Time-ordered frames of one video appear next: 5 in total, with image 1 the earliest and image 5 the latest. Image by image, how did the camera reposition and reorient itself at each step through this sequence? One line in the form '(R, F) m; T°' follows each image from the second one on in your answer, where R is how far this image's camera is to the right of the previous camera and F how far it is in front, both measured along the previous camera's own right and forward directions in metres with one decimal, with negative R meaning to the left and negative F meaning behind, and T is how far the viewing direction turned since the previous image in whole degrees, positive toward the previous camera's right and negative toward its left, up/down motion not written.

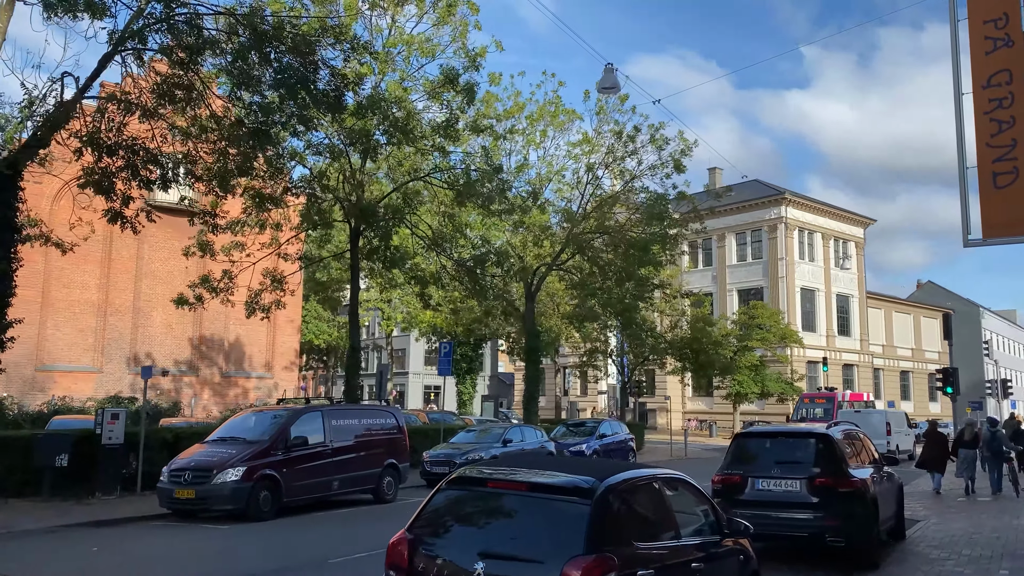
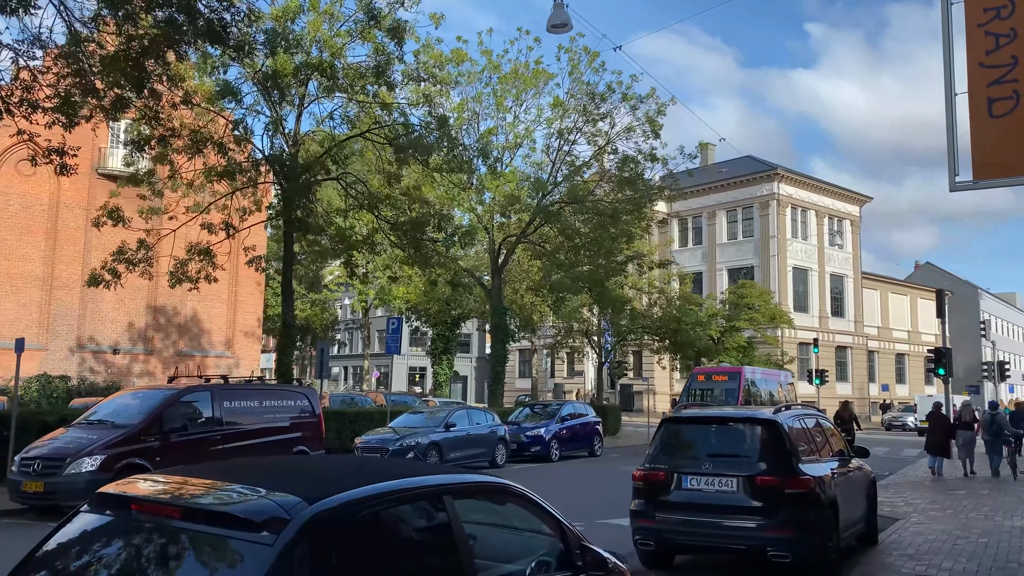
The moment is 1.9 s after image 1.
(+1.1, +1.8) m; 0°
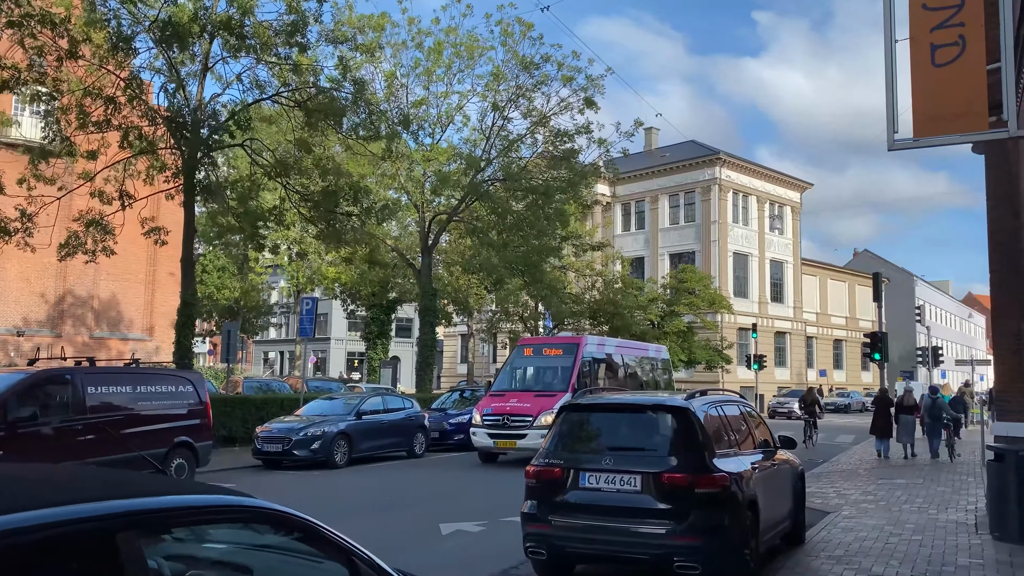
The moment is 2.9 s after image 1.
(+0.6, +1.1) m; +4°
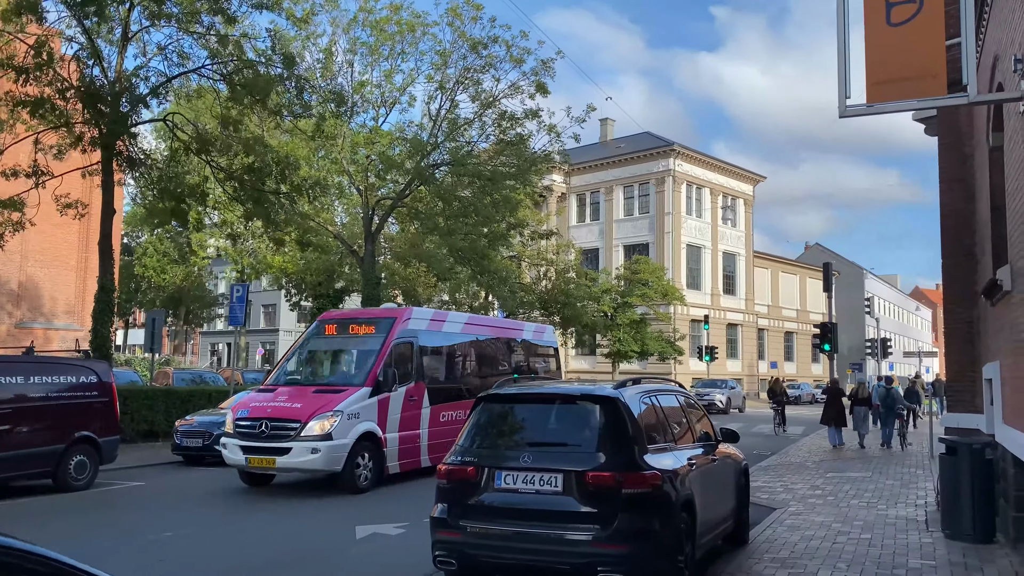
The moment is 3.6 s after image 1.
(+0.3, +0.7) m; +3°
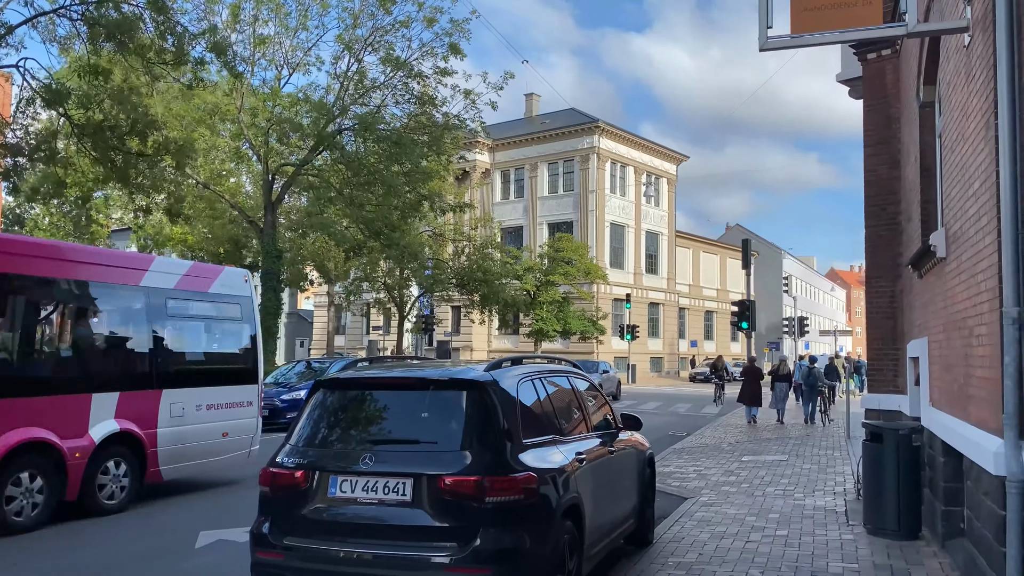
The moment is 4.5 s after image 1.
(+0.4, +1.1) m; +5°
